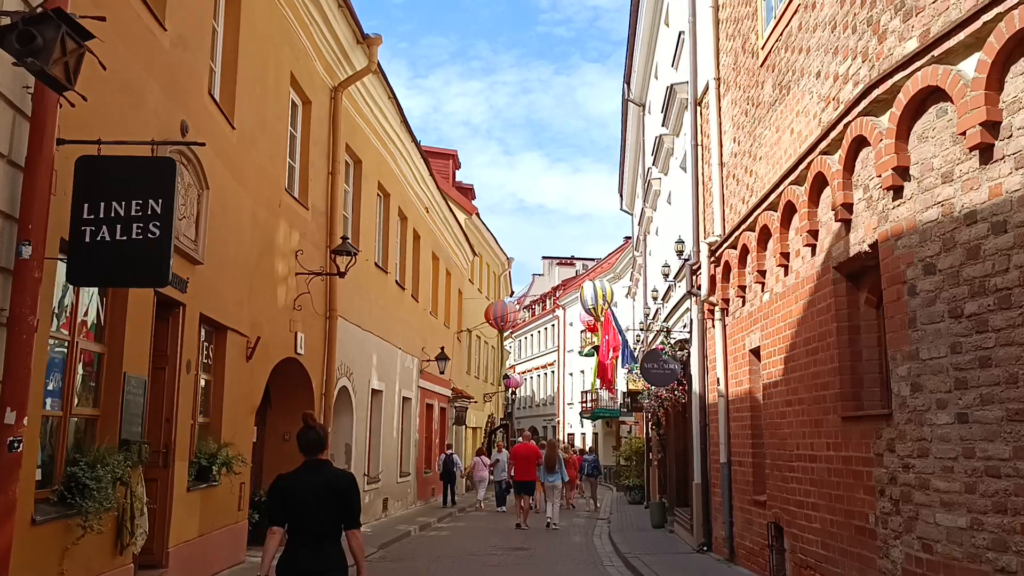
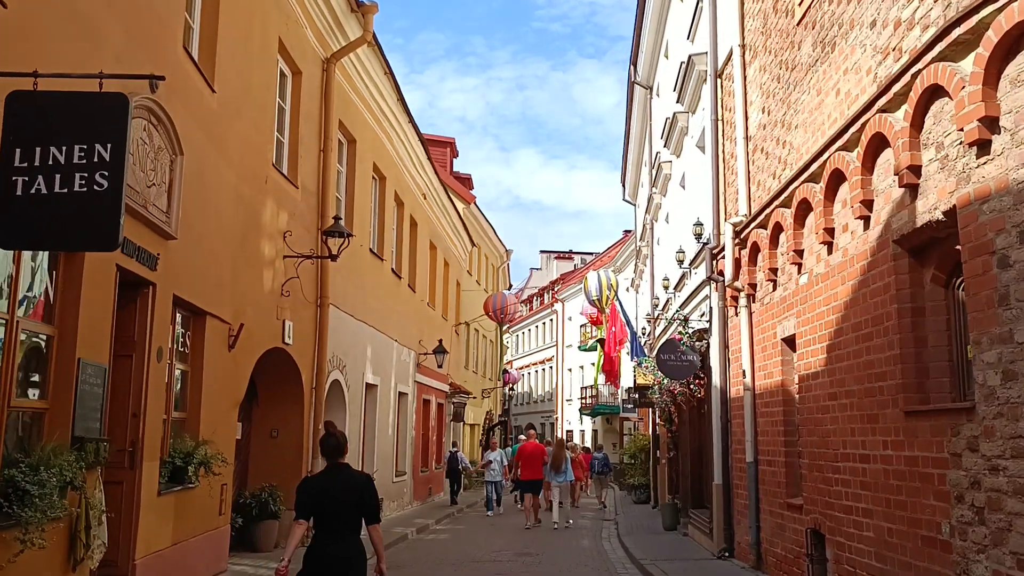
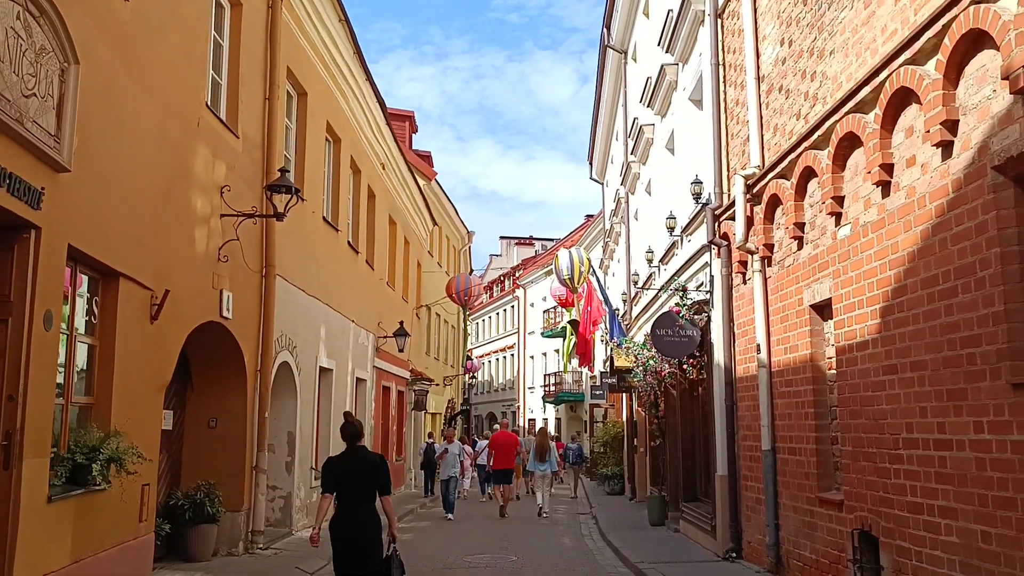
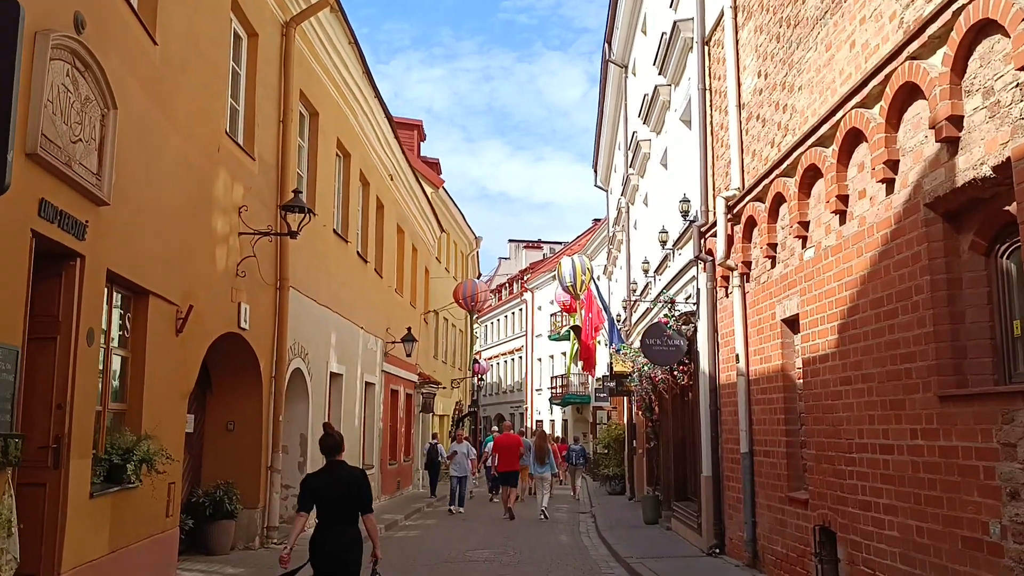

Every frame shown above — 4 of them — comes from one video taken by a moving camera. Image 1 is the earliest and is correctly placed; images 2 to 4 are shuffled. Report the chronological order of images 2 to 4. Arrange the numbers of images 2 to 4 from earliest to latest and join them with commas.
2, 4, 3
